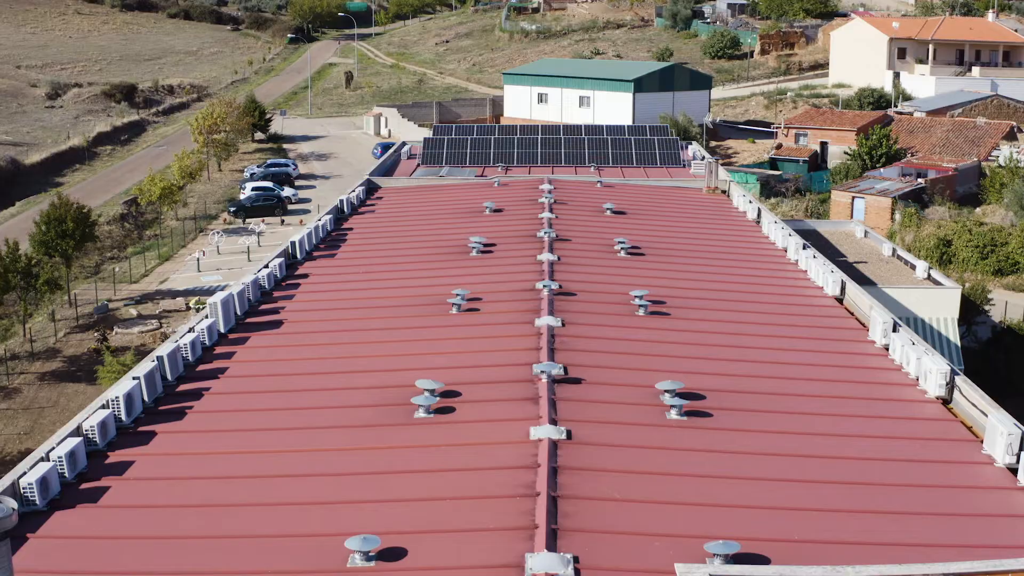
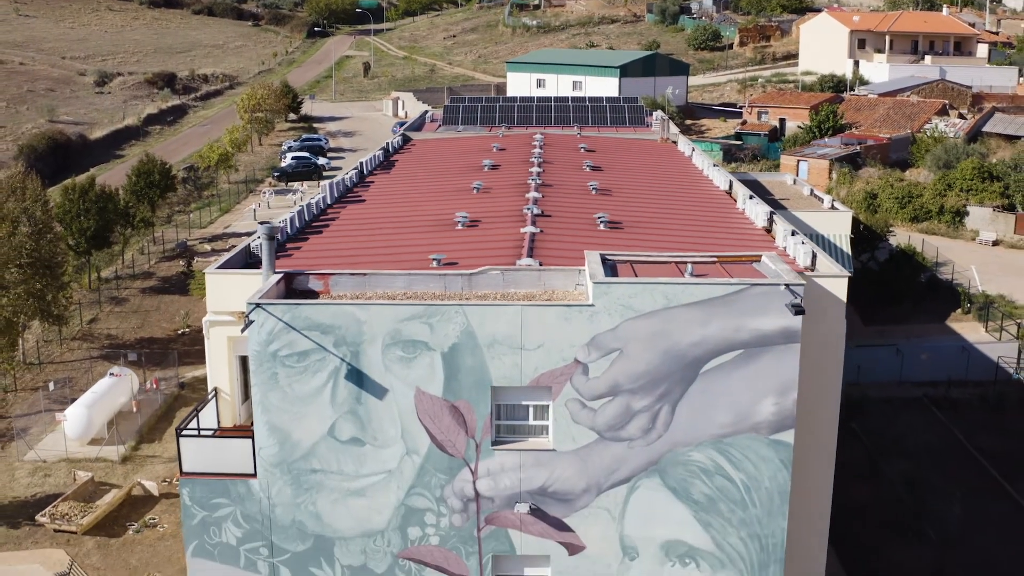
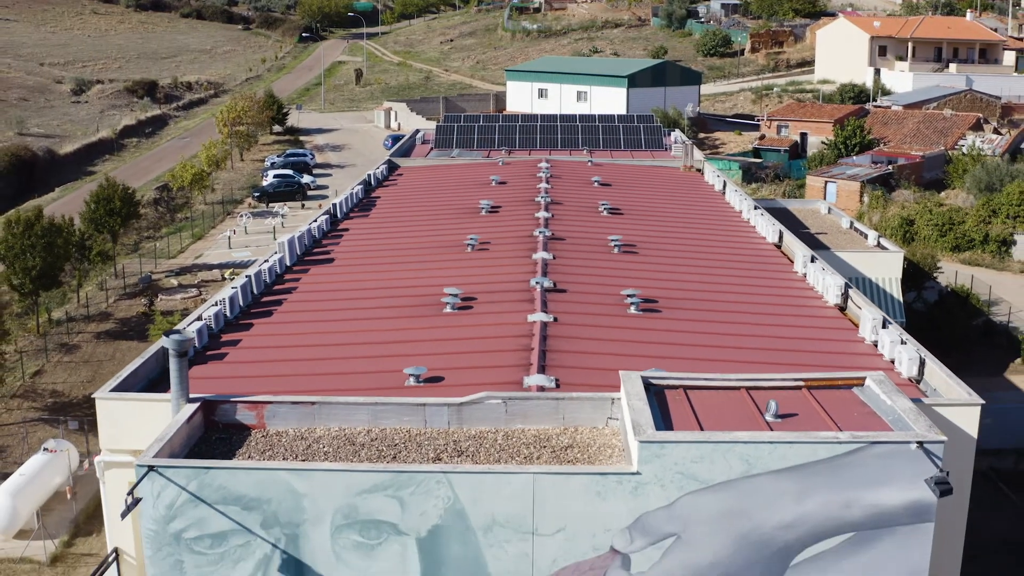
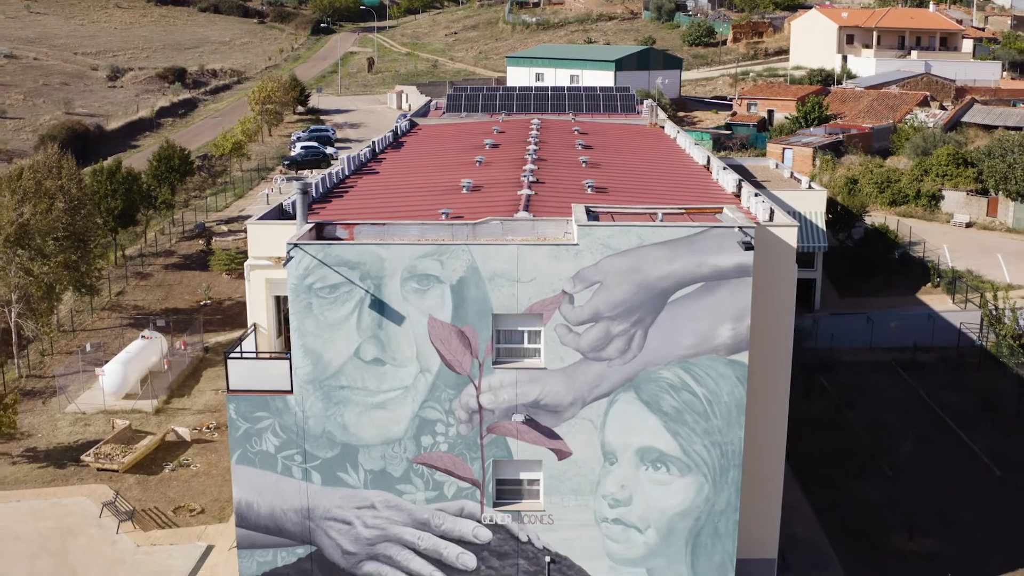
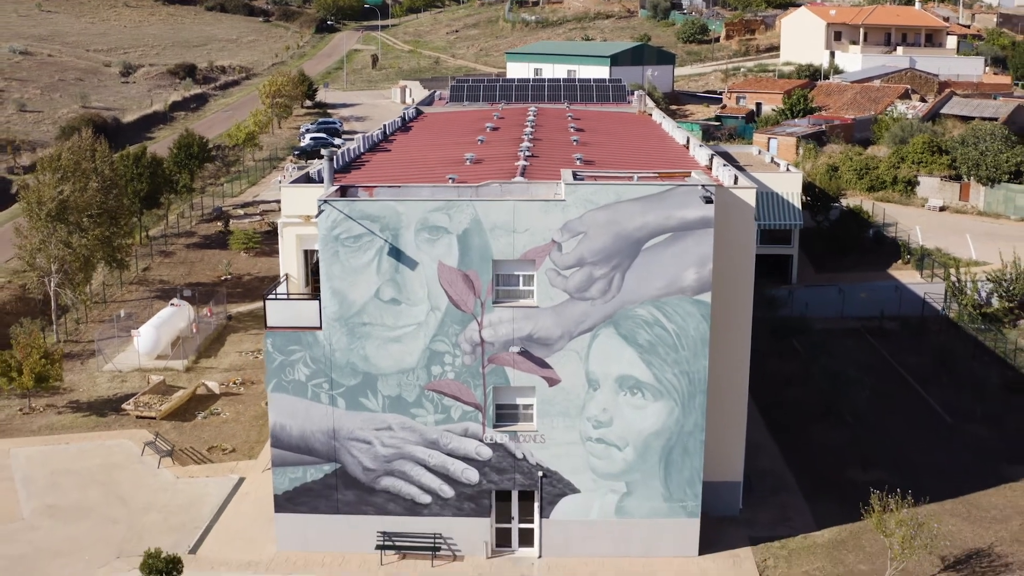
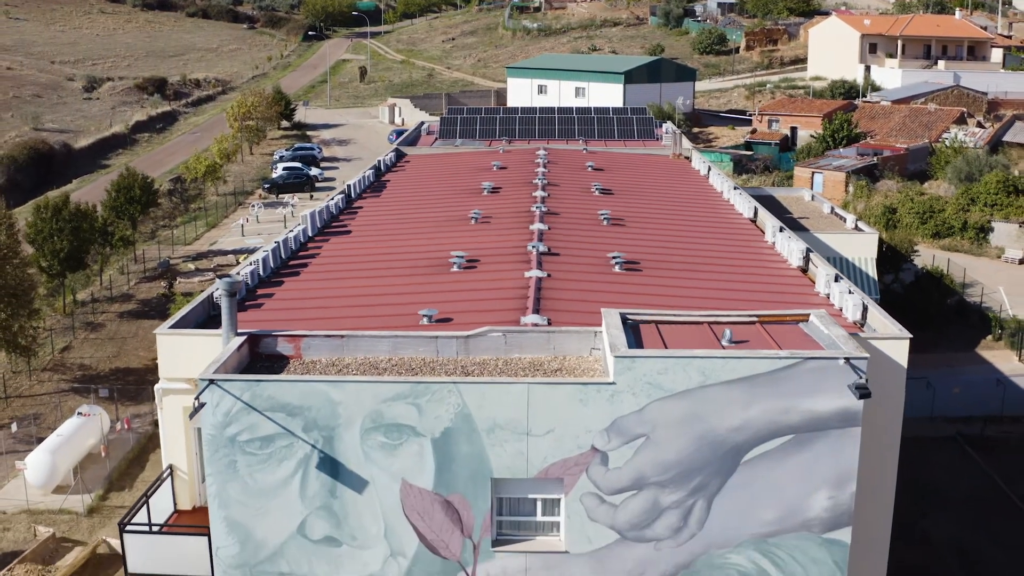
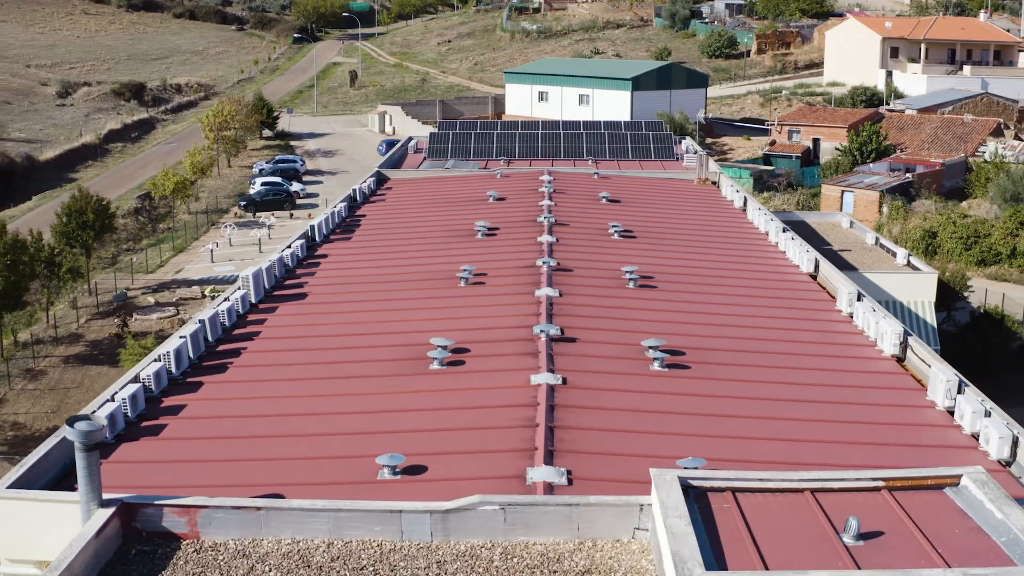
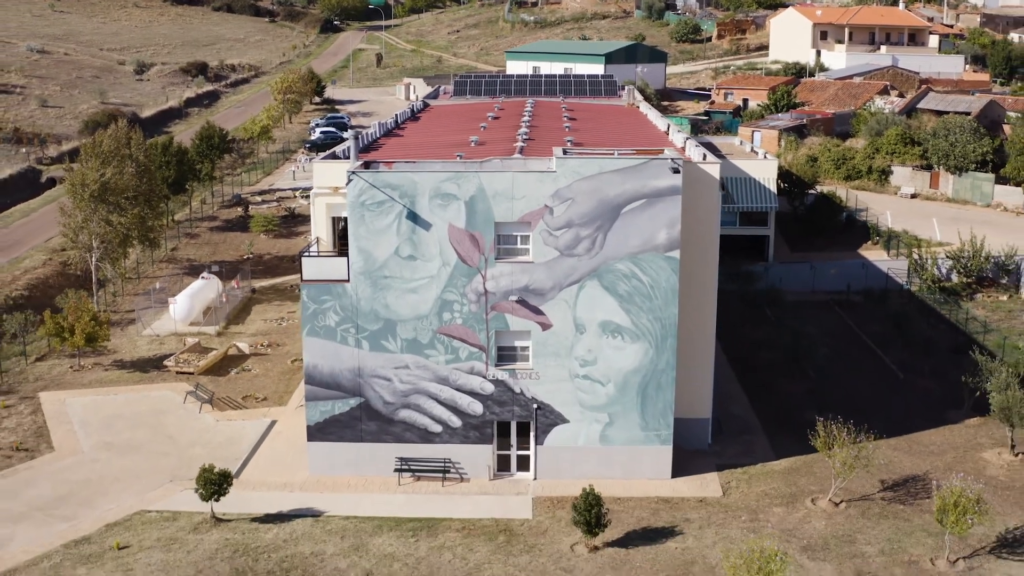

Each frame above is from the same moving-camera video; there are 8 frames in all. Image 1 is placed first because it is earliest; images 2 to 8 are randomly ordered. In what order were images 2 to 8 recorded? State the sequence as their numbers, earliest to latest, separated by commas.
7, 3, 6, 2, 4, 5, 8
